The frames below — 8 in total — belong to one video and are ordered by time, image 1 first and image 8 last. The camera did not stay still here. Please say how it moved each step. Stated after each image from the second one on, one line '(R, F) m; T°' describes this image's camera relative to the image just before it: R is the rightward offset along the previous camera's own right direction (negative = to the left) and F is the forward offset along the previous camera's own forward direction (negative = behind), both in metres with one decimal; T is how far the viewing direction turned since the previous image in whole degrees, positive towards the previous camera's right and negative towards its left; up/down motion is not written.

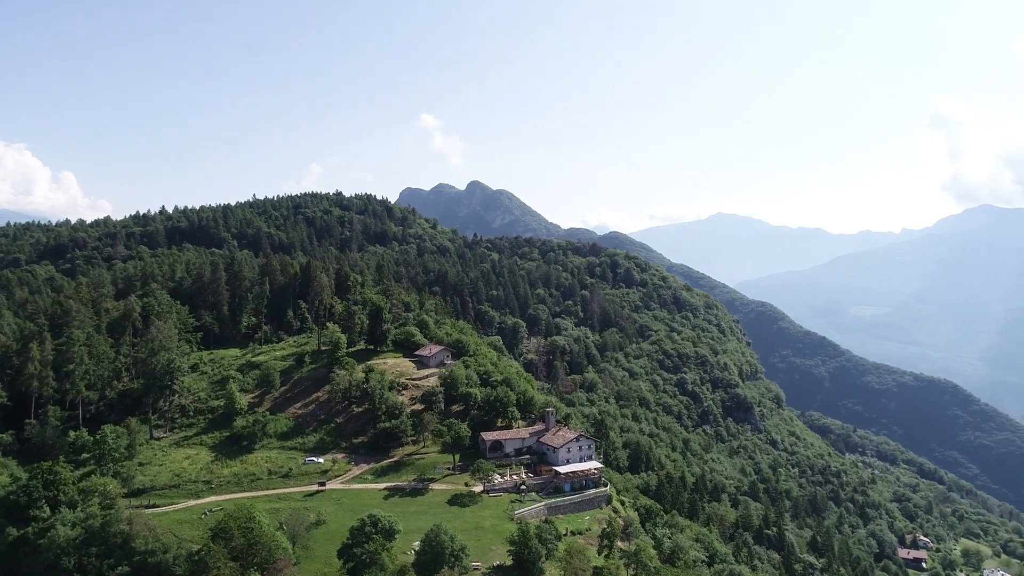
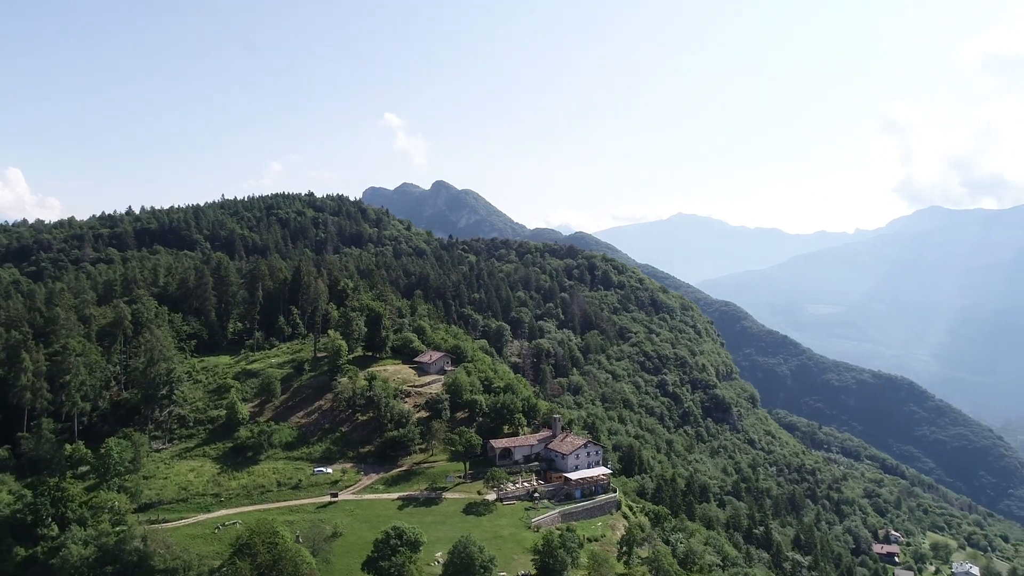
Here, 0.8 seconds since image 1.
(-3.7, 0.0) m; +3°
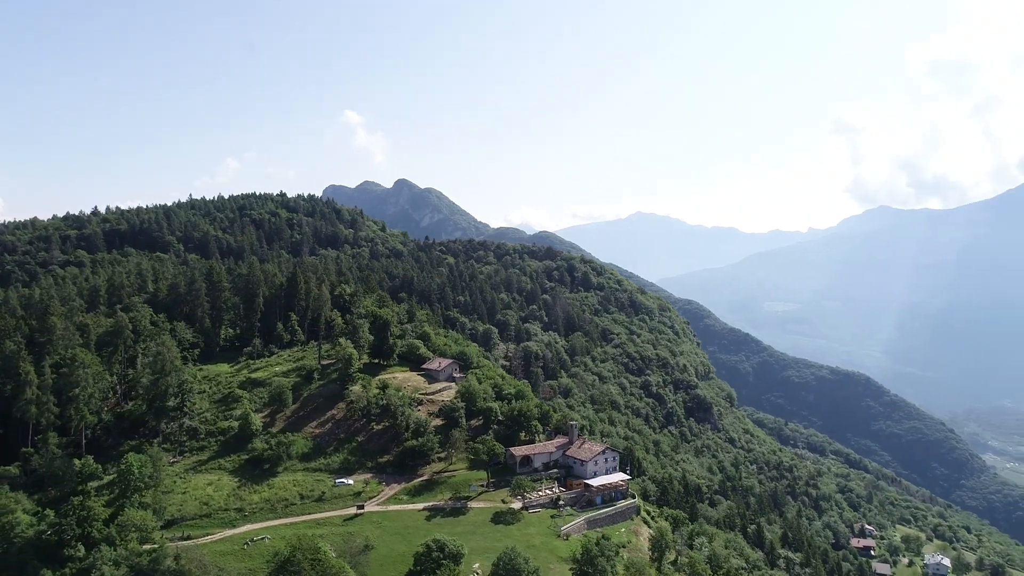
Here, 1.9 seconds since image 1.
(-4.8, 0.0) m; +3°
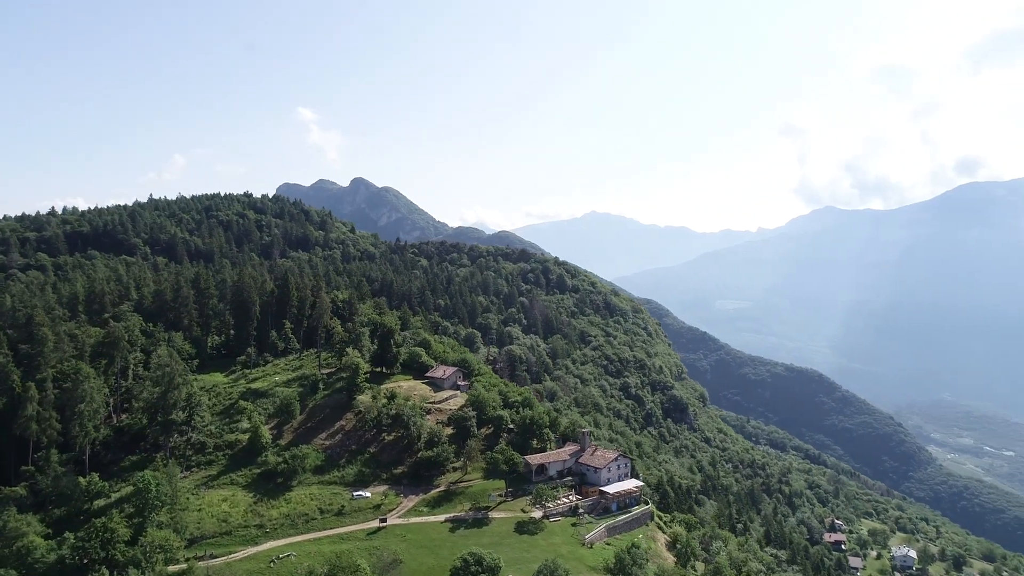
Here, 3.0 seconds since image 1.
(-4.9, 0.0) m; +4°
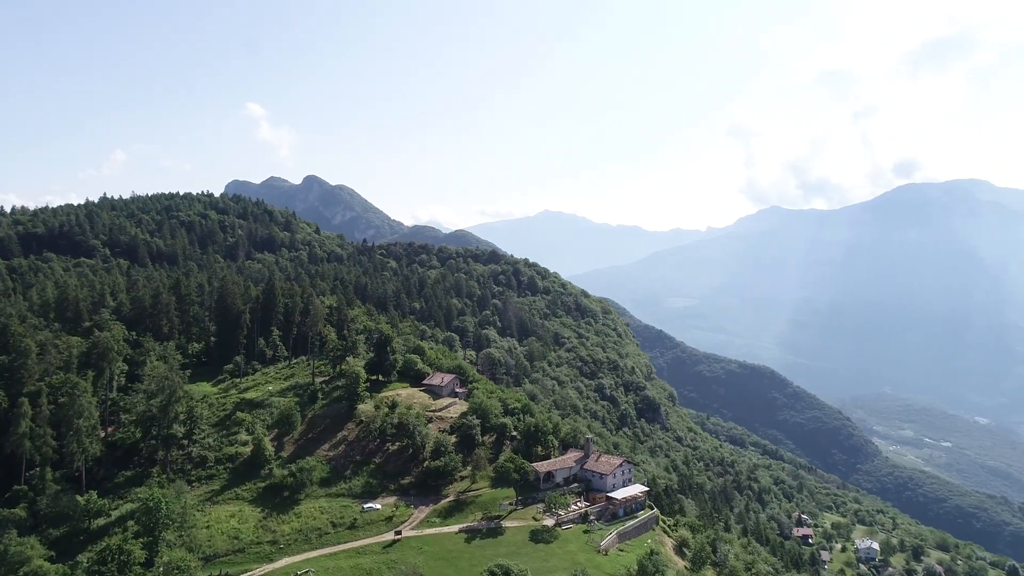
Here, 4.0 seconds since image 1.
(-4.4, +0.1) m; +4°
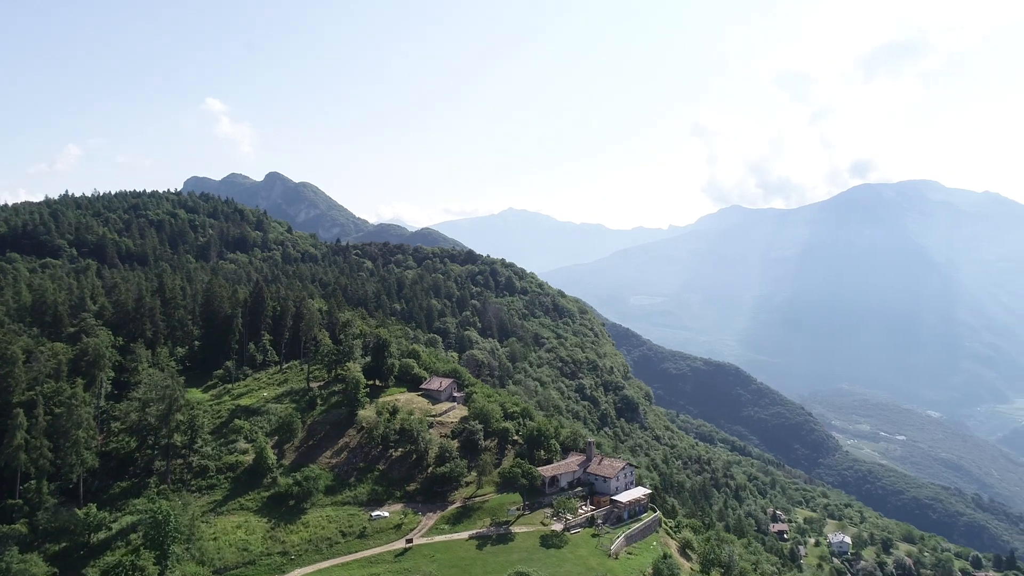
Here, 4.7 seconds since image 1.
(-3.4, +0.1) m; +3°
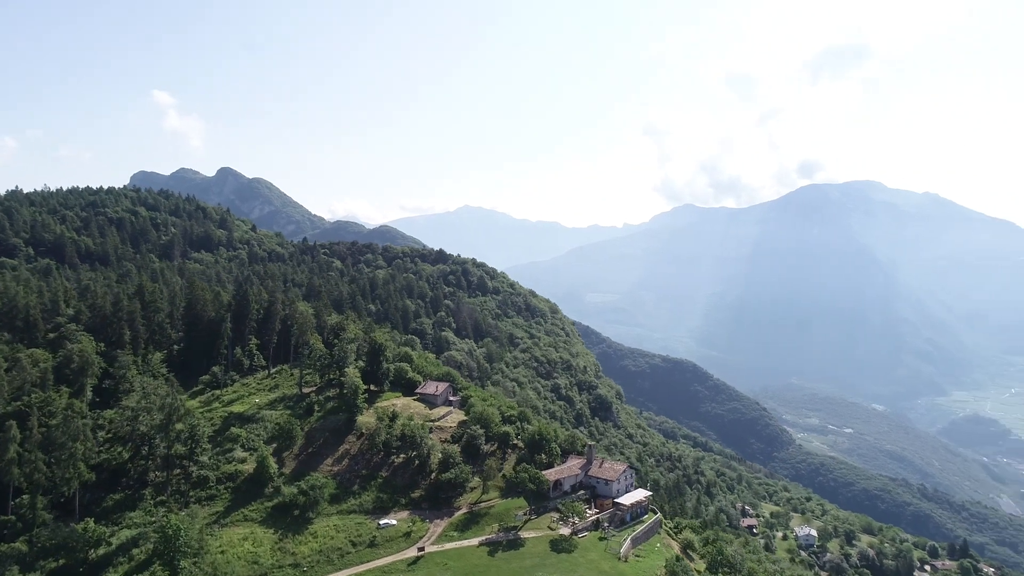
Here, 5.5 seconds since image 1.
(-4.0, +0.2) m; +4°
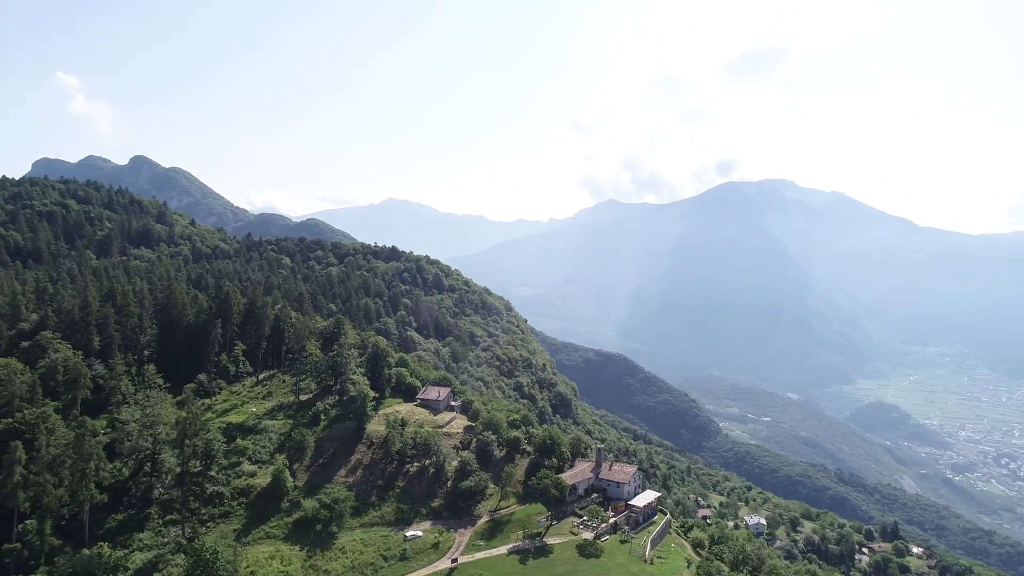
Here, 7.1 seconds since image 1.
(-7.5, +0.7) m; +6°
